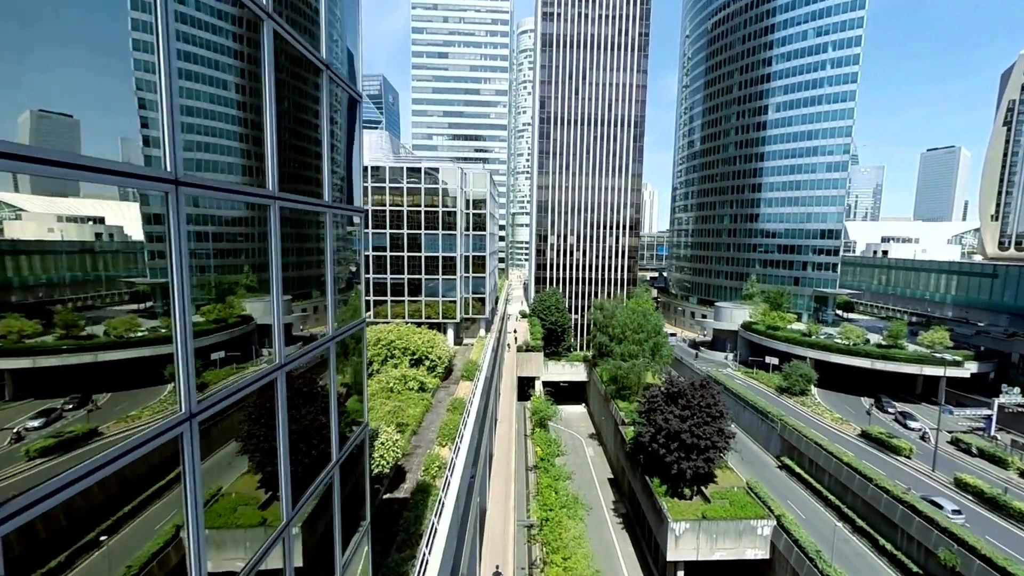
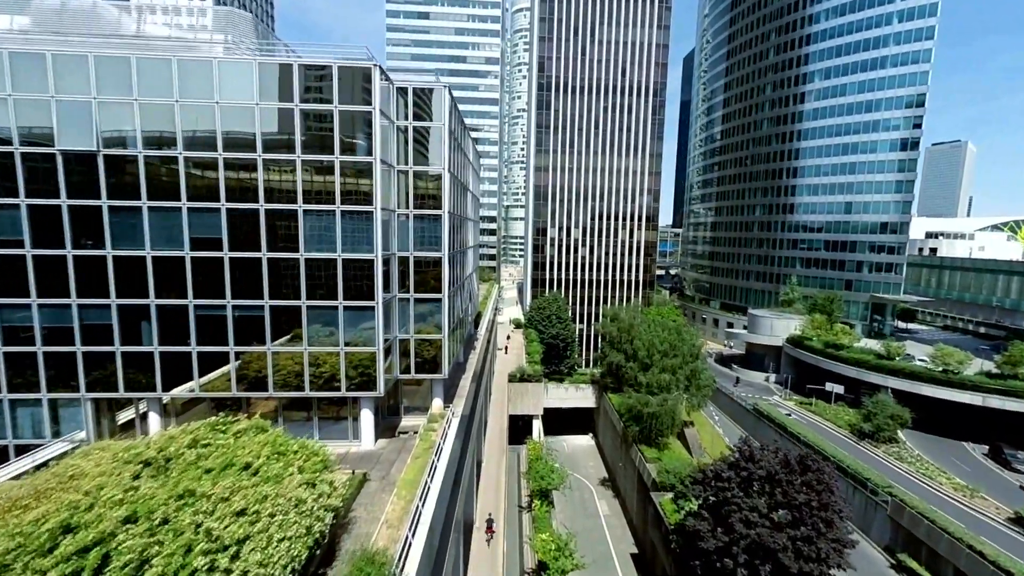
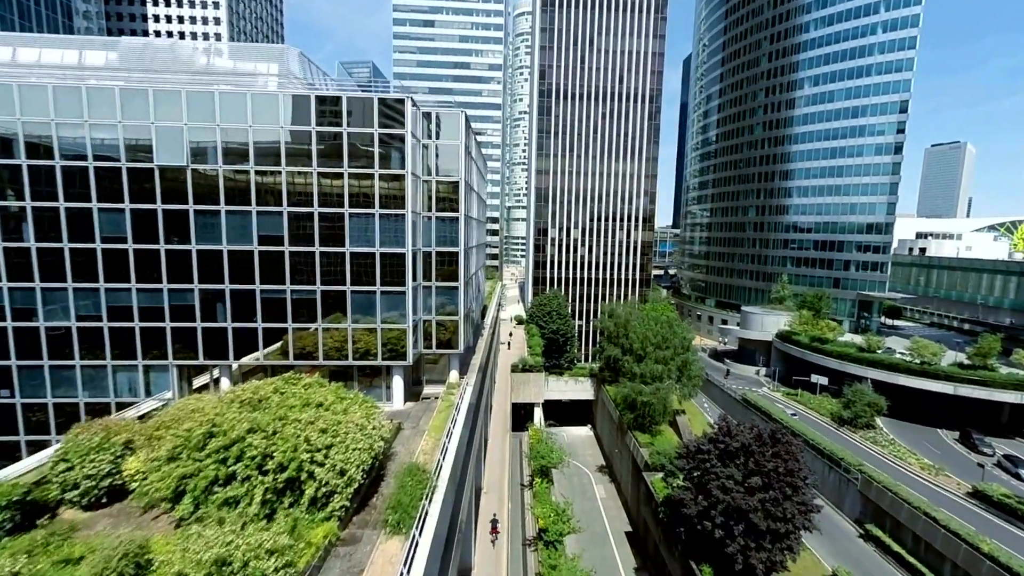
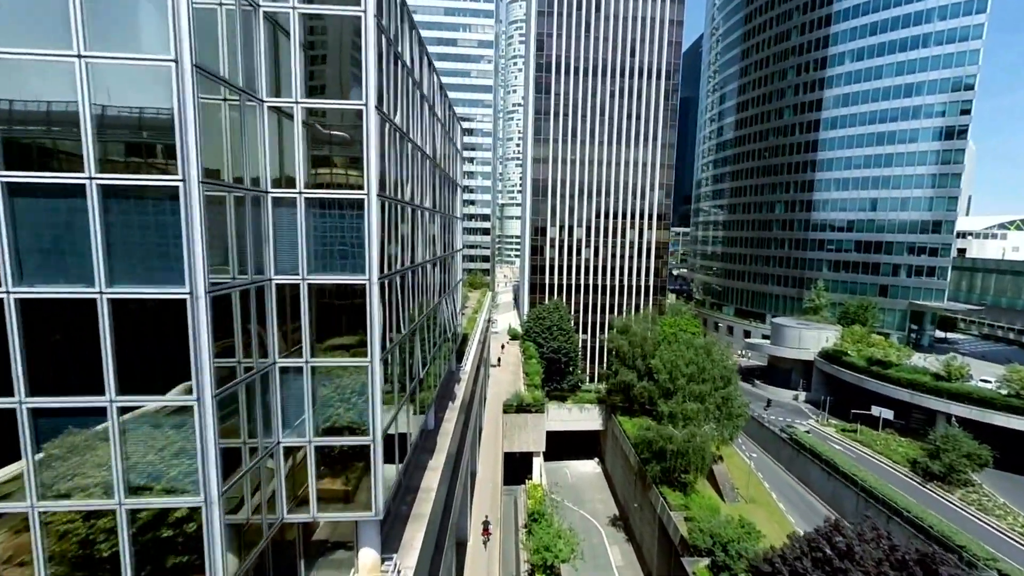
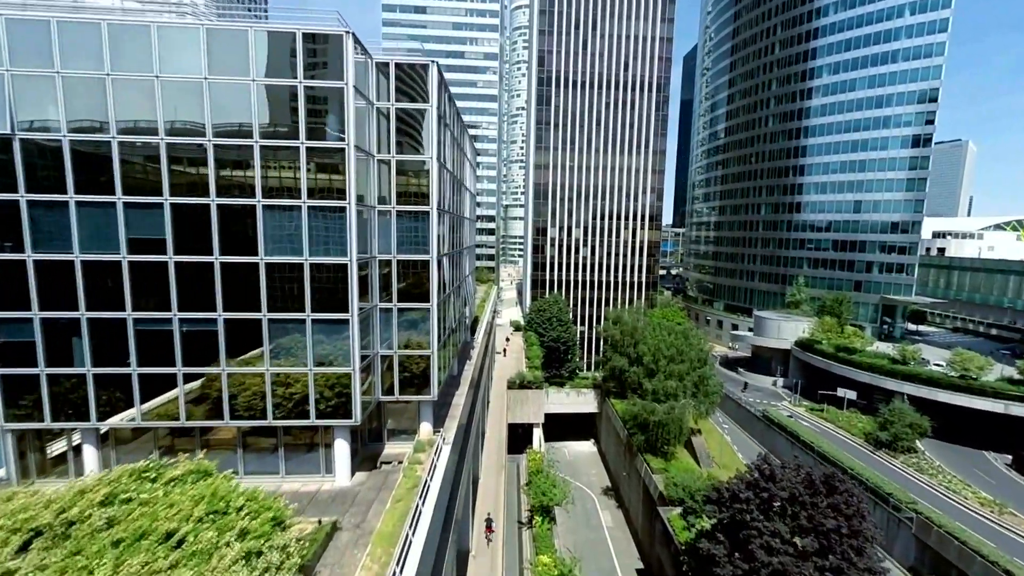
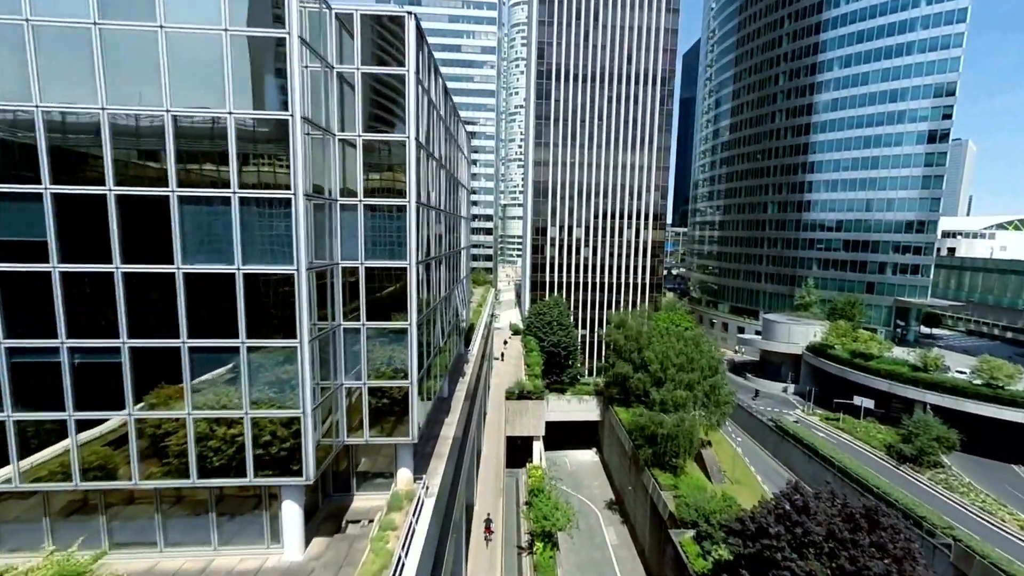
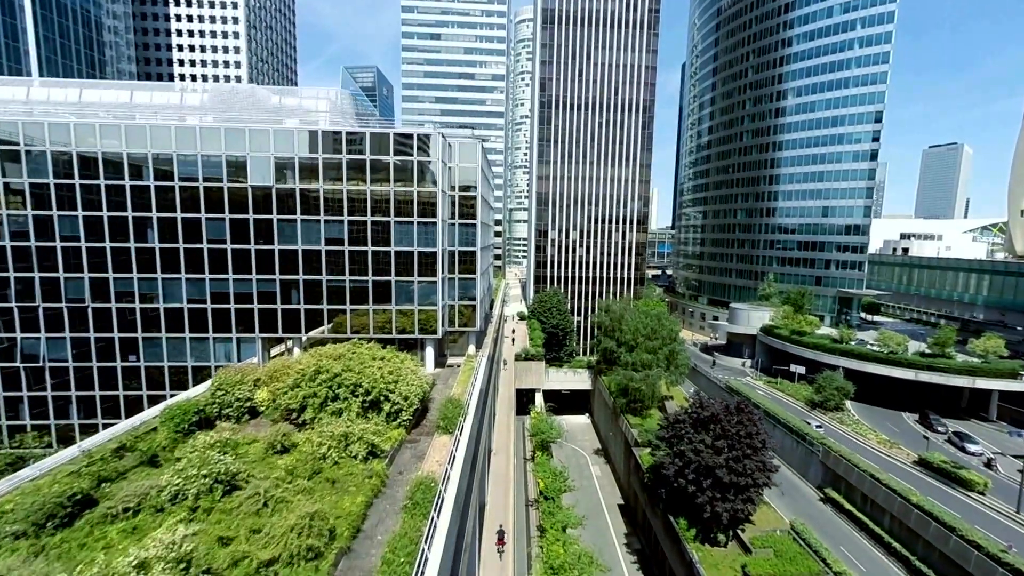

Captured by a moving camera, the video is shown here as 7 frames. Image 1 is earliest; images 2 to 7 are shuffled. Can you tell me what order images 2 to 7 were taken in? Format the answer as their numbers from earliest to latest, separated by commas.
7, 3, 2, 5, 6, 4
